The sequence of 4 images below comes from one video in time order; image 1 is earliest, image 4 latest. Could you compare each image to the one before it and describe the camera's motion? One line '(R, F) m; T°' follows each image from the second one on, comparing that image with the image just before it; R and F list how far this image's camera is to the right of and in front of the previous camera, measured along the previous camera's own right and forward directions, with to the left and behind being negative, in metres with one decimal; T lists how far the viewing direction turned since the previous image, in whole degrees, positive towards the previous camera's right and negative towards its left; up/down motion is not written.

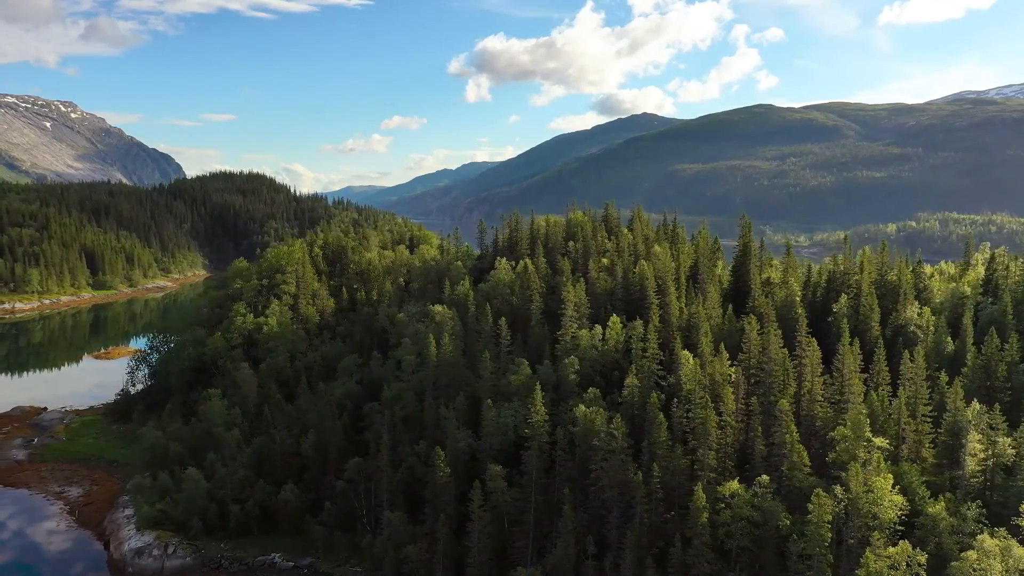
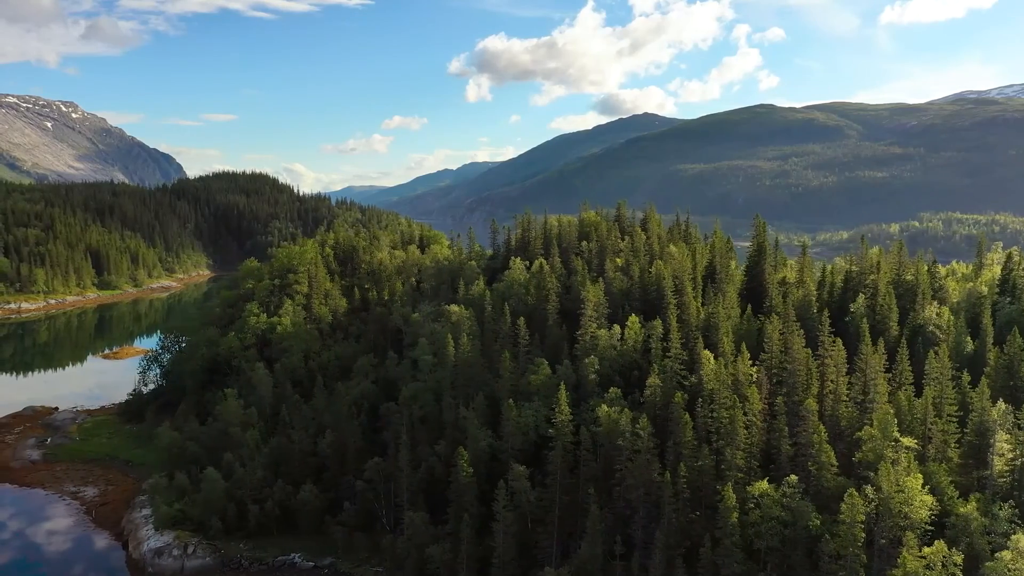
(-2.1, +0.1) m; 0°
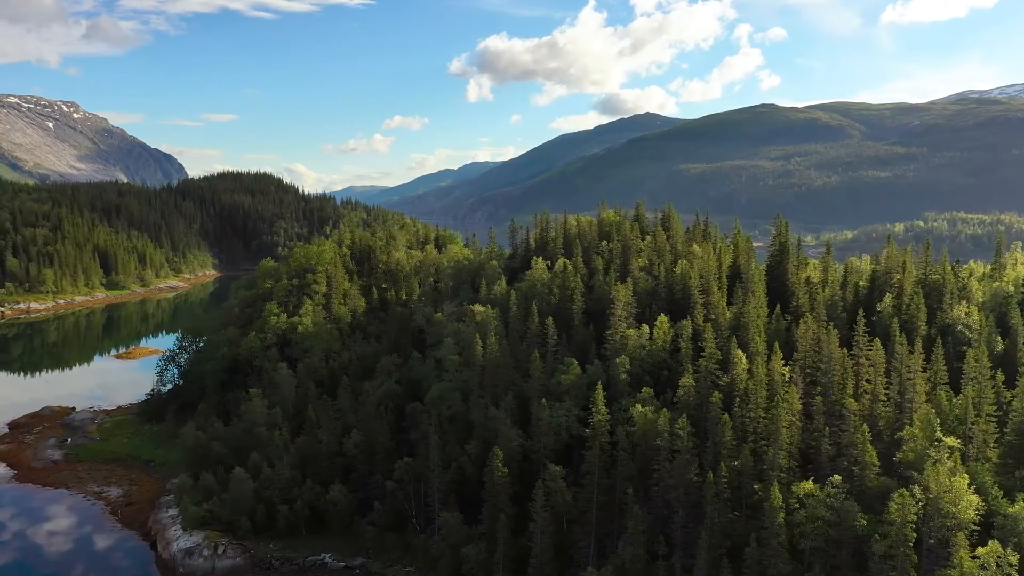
(-3.3, +0.1) m; 0°
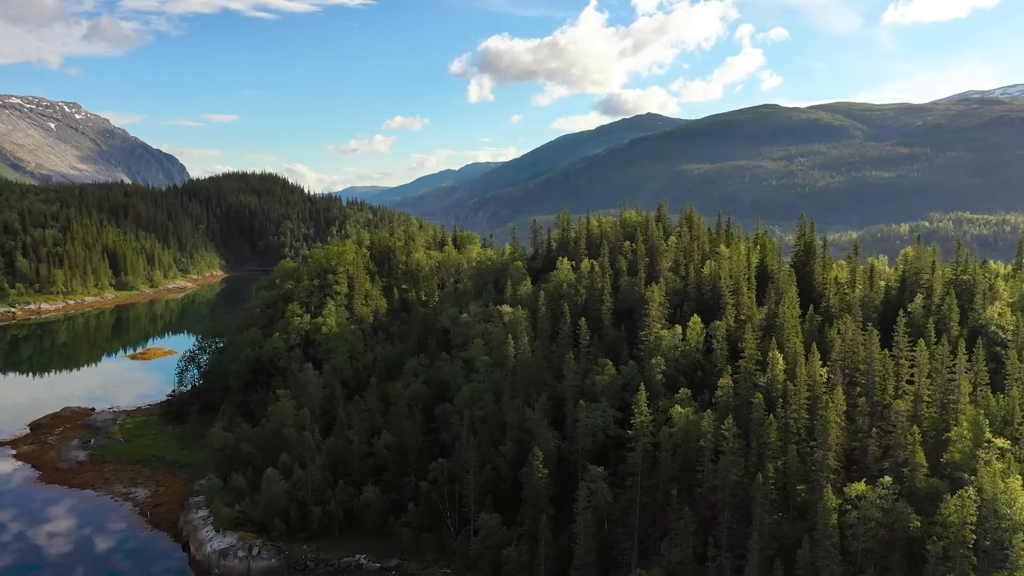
(-3.8, +0.1) m; 0°
